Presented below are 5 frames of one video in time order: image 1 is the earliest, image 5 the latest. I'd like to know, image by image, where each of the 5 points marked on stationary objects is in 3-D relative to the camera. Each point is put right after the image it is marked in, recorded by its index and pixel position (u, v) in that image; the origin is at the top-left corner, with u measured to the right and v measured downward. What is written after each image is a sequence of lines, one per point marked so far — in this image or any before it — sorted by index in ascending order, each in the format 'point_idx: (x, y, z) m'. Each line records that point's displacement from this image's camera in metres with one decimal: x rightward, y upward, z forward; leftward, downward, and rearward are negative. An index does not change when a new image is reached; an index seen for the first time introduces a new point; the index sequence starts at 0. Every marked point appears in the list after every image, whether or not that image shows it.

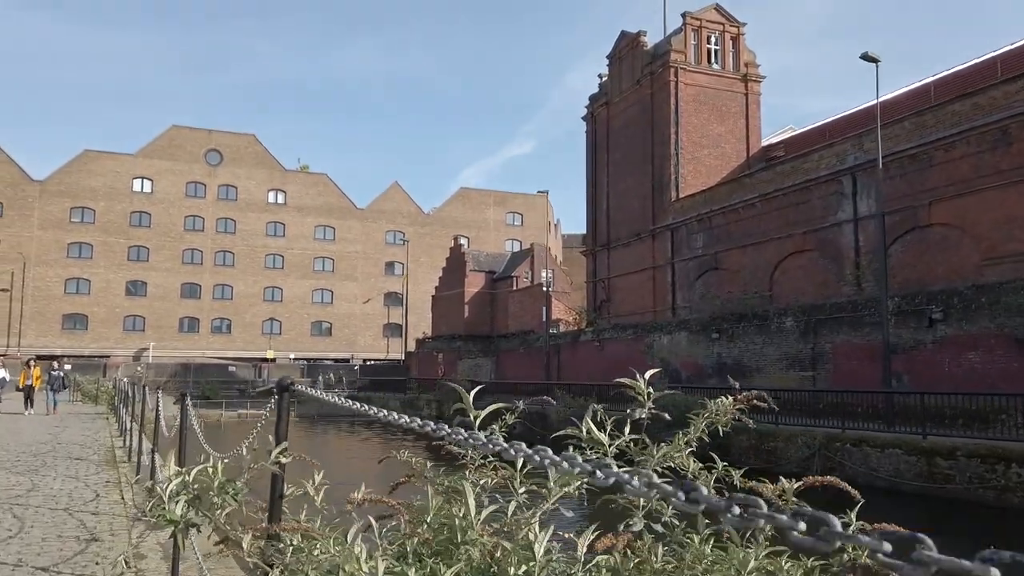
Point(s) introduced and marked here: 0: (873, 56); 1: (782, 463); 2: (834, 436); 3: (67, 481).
0: (+9.1, +5.8, +18.6) m
1: (+6.5, -4.2, +17.7) m
2: (+7.2, -3.3, +16.7) m
3: (-5.2, -2.3, +8.6) m
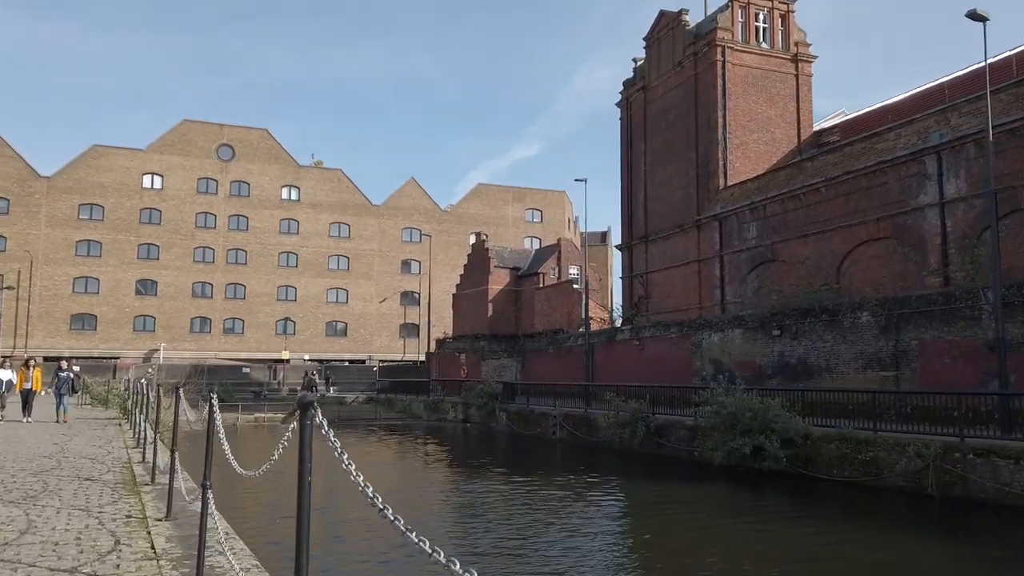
0: (+10.4, +6.1, +16.5) m
1: (+7.8, -4.0, +15.6) m
2: (+8.6, -3.1, +14.5) m
3: (-3.9, -2.0, +6.6) m
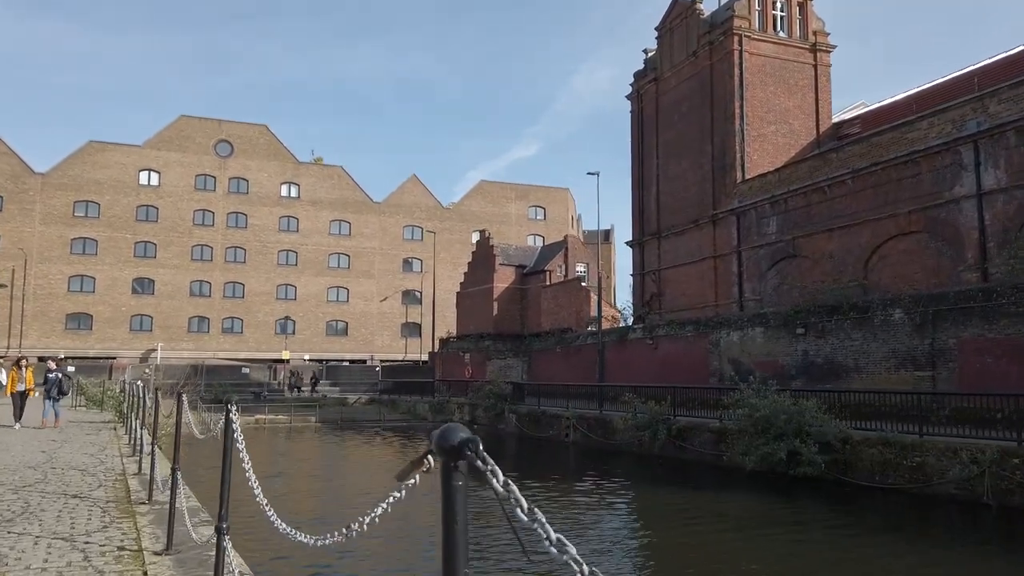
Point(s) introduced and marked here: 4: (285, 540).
0: (+10.9, +6.2, +15.5) m
1: (+8.3, -3.9, +14.6) m
2: (+9.0, -3.0, +13.5) m
3: (-3.4, -1.9, +5.5) m
4: (-3.8, -4.3, +12.7) m
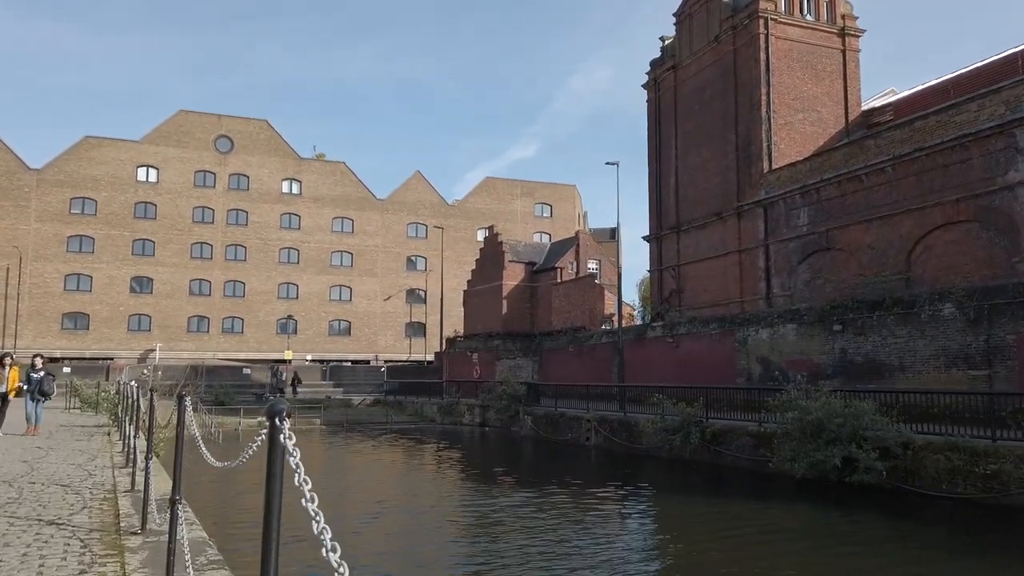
0: (+11.5, +6.4, +14.1) m
1: (+8.9, -3.7, +13.2) m
2: (+9.7, -2.8, +12.1) m
3: (-2.8, -1.7, +4.2) m
4: (-3.2, -4.1, +11.3) m
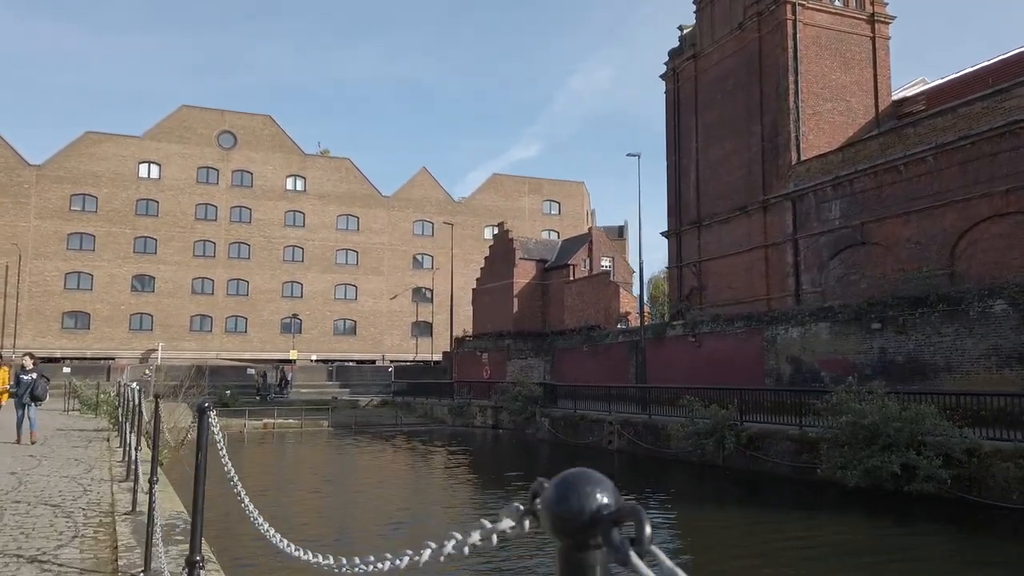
0: (+12.0, +6.5, +13.0) m
1: (+9.5, -3.6, +12.1) m
2: (+10.3, -2.6, +11.0) m
3: (-2.2, -1.6, +3.0) m
4: (-2.6, -4.0, +10.2) m
